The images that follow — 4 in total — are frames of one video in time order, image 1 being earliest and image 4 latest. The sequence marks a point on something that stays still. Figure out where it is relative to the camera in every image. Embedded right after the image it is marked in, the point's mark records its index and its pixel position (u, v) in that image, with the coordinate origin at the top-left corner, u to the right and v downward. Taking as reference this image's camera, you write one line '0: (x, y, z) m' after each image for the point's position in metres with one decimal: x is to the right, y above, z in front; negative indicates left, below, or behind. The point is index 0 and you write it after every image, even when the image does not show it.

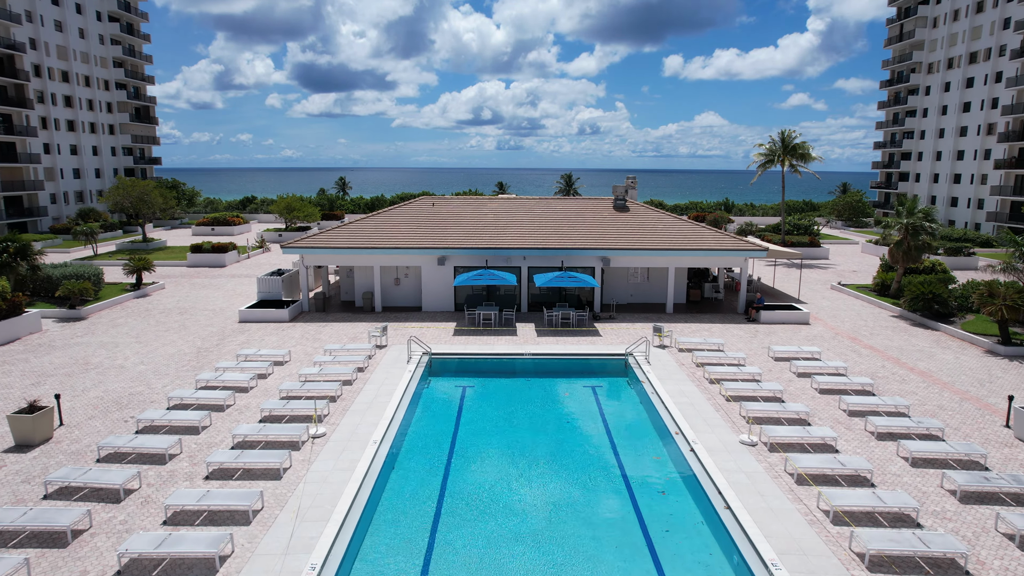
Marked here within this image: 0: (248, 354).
0: (-10.9, -2.7, +19.8) m
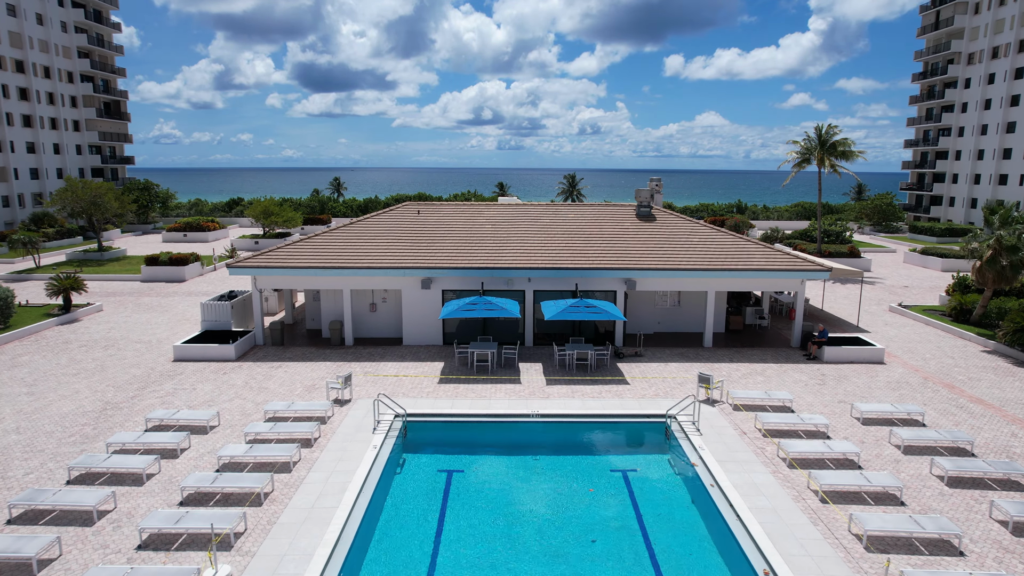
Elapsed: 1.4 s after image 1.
0: (-10.8, -4.0, +14.7) m
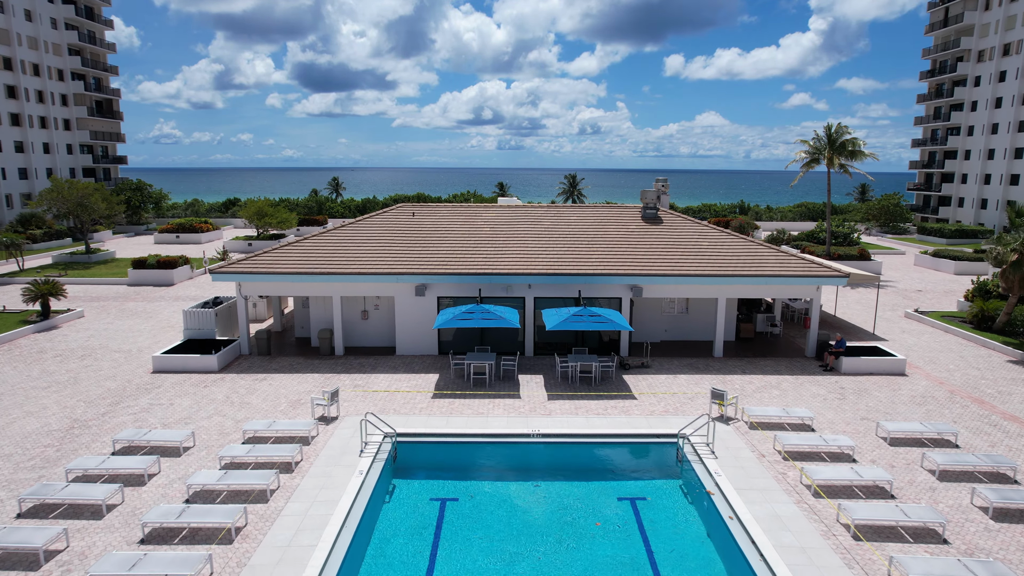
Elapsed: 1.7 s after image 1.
0: (-10.9, -4.3, +13.6) m
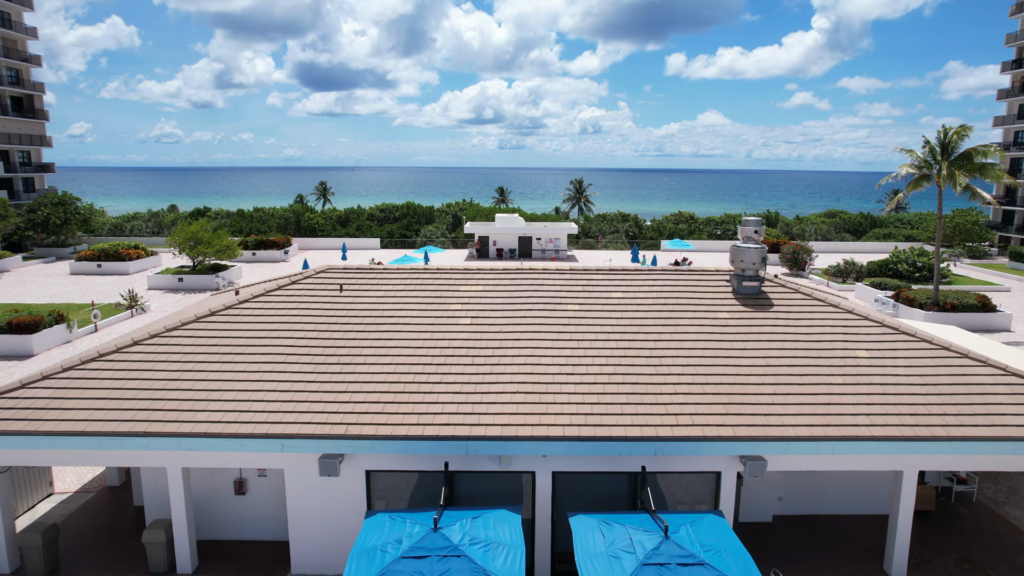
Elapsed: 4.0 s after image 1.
0: (-10.9, -7.9, +3.7) m
